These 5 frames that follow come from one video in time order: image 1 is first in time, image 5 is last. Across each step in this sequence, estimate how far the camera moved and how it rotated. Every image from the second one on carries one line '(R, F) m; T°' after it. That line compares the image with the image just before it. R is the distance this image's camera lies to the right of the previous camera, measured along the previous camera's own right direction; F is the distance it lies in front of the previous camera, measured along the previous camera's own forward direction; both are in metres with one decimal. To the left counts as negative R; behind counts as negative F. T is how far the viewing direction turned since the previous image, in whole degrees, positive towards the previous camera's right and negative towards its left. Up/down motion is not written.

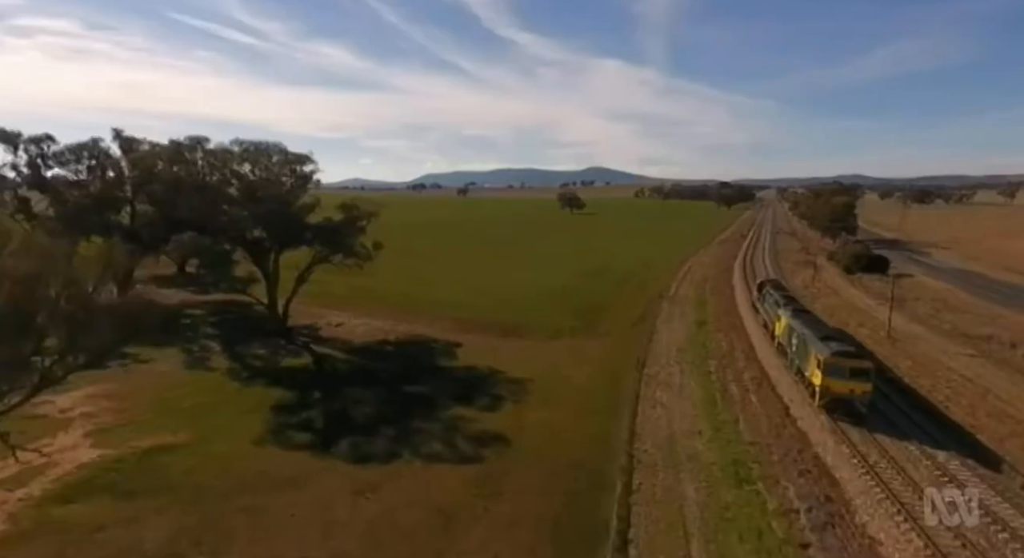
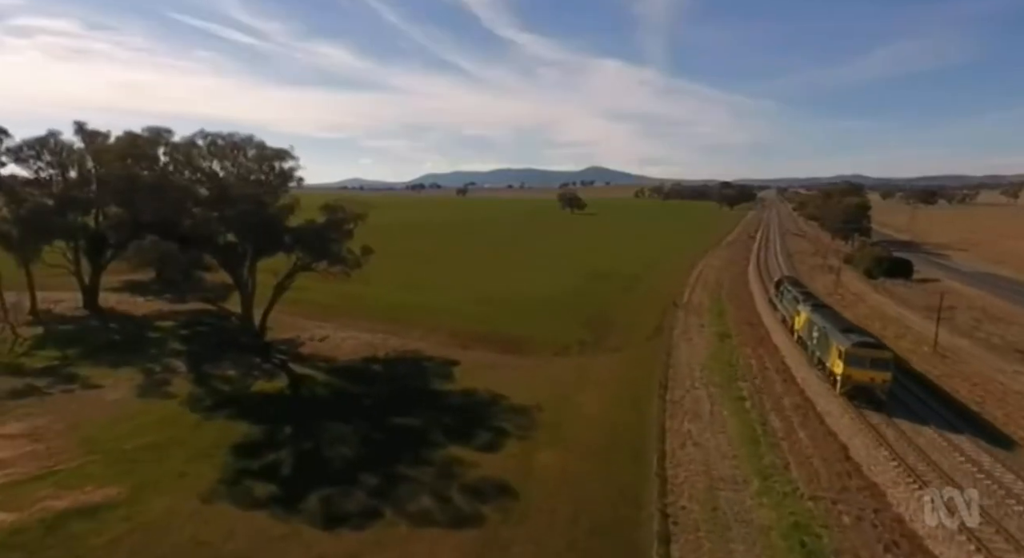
(-0.3, +4.5) m; 0°
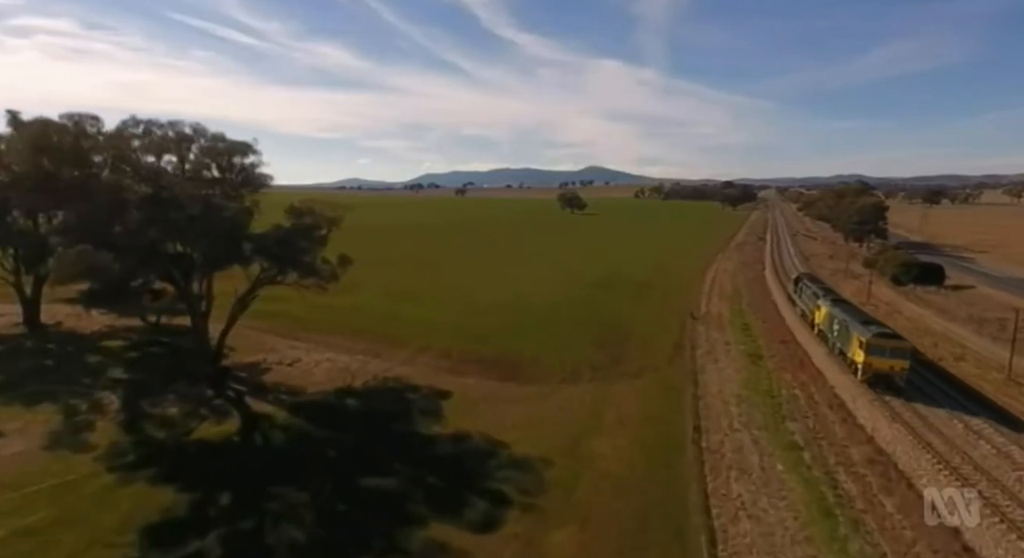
(-0.1, +5.8) m; 0°
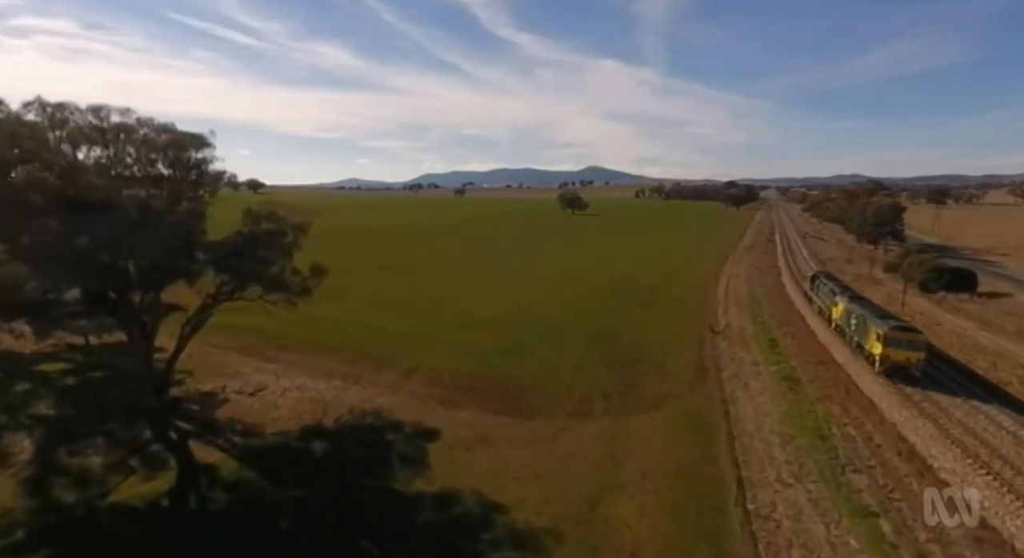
(0.0, +5.1) m; 0°
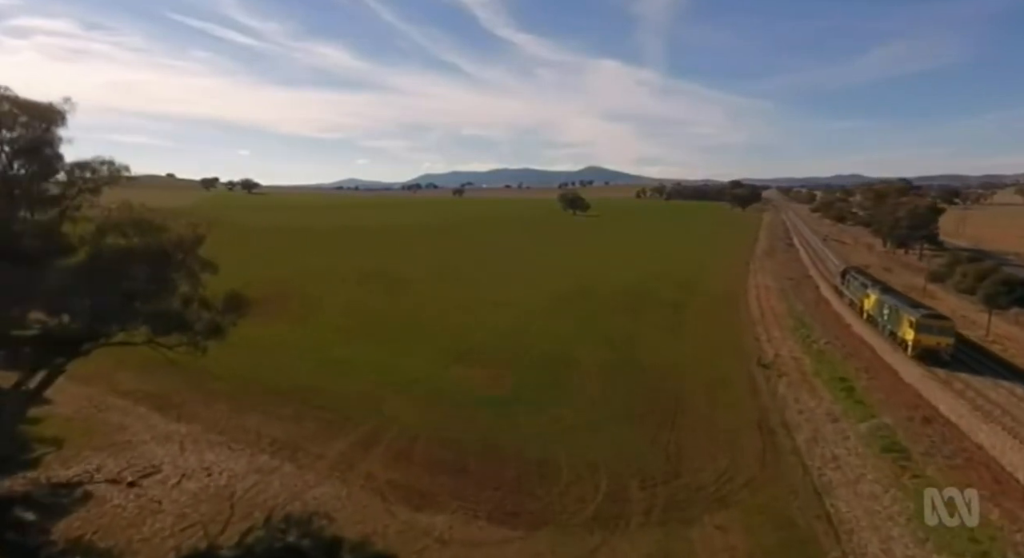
(+0.1, +9.5) m; 0°
